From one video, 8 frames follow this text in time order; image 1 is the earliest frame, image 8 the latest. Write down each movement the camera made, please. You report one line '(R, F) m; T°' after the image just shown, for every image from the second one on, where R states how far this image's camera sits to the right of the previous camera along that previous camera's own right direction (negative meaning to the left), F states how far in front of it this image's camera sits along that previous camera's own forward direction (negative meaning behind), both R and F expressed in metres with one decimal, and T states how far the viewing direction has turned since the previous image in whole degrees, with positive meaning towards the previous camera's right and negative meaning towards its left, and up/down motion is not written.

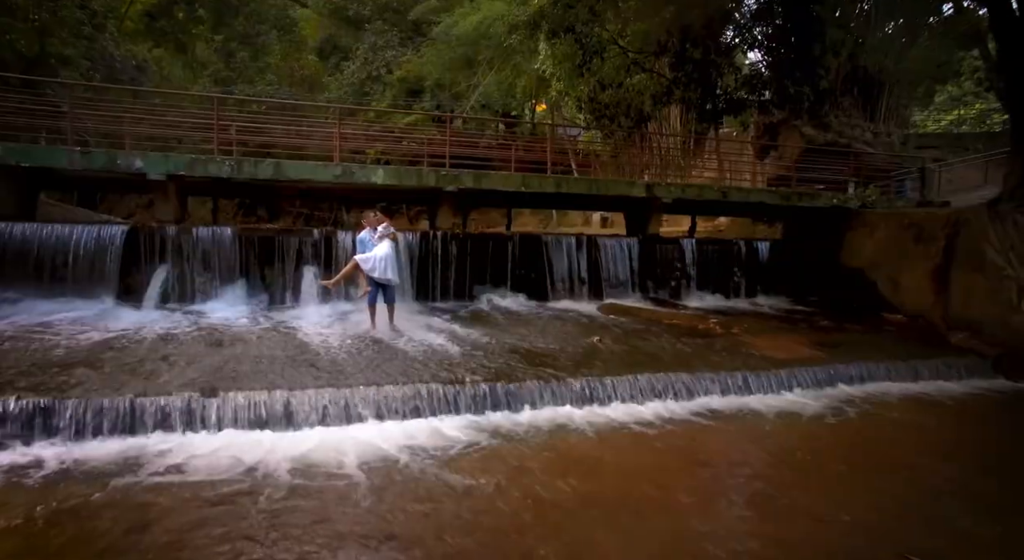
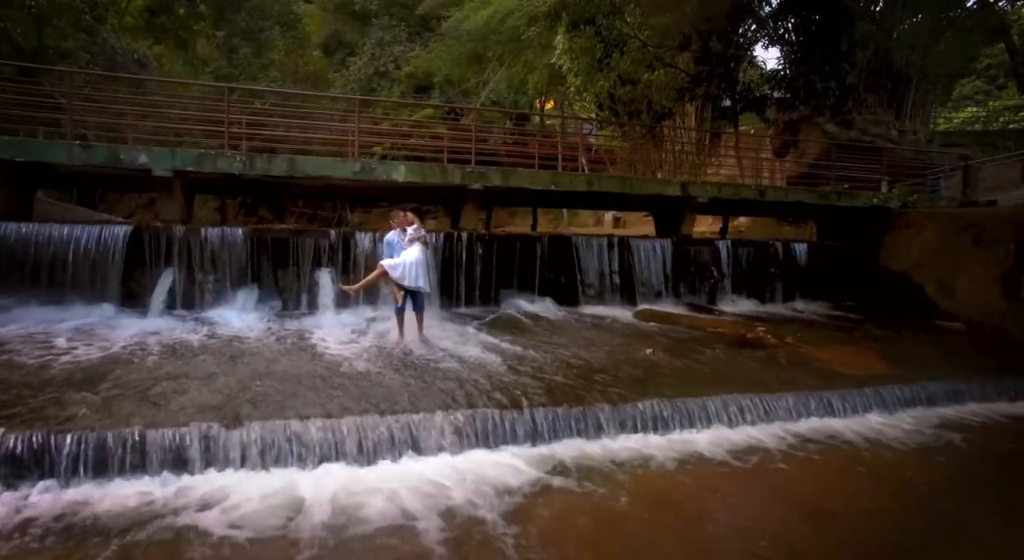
(-0.5, +0.6) m; 0°
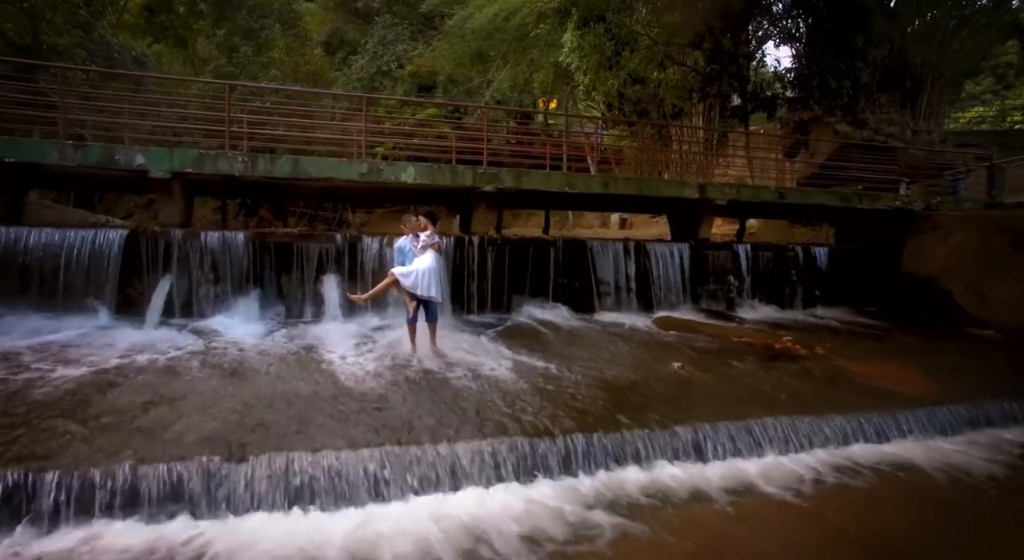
(-0.2, +0.4) m; 0°
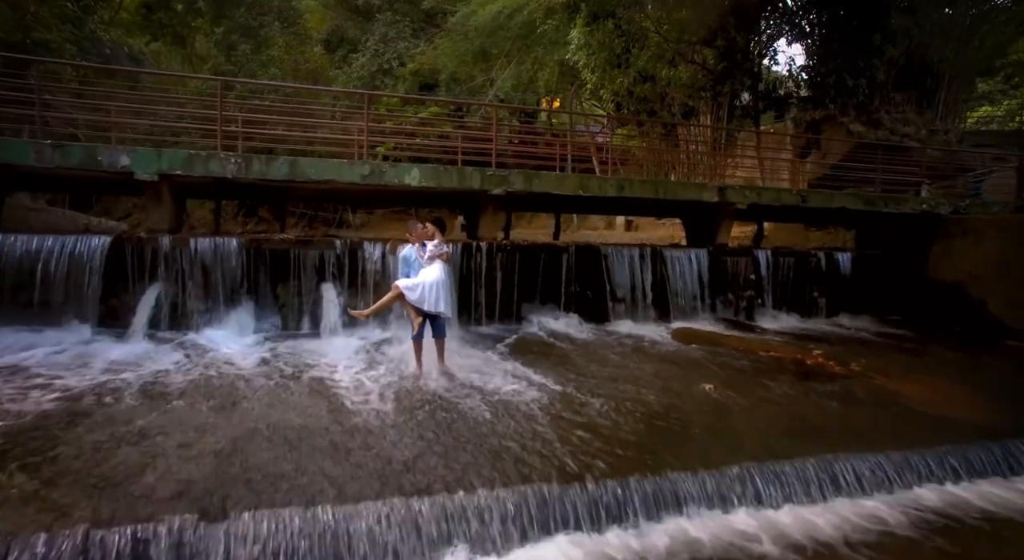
(-0.1, +0.5) m; 0°
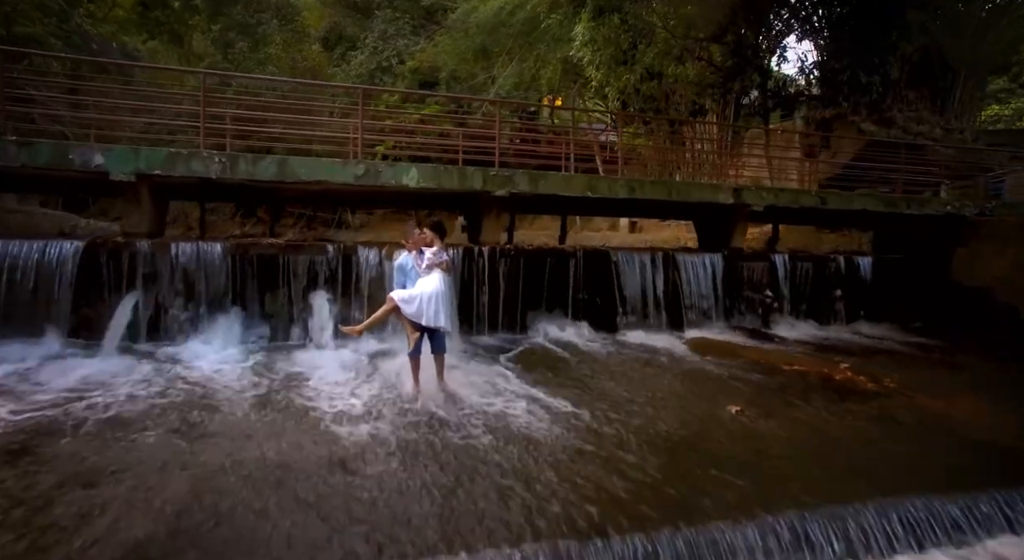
(-0.1, +0.5) m; 0°
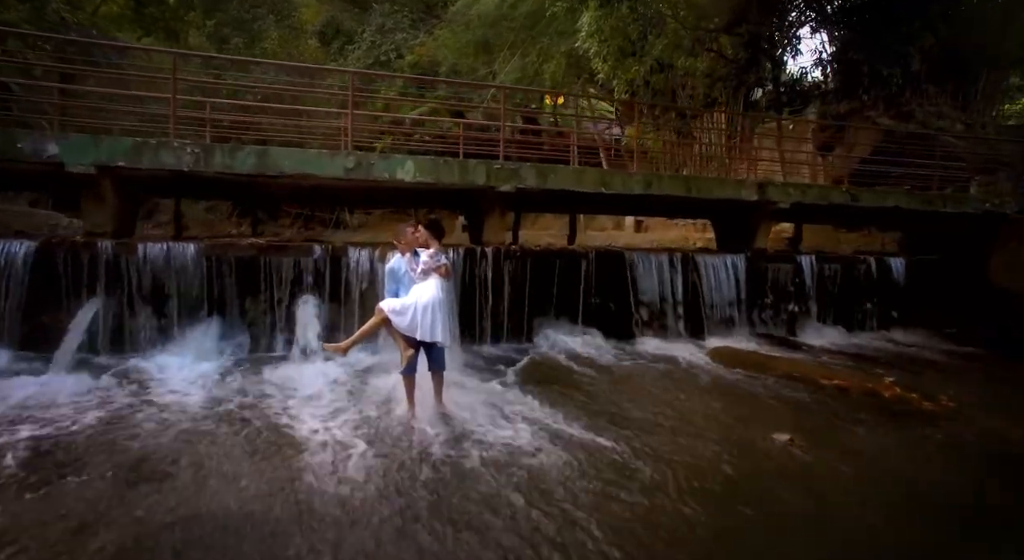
(-0.1, +0.7) m; 0°
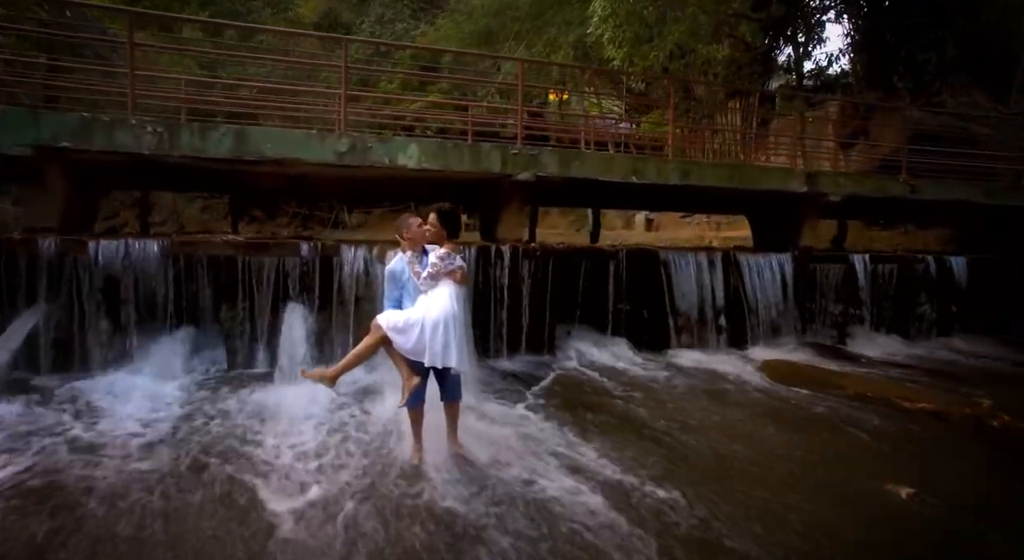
(-0.2, +1.0) m; 0°
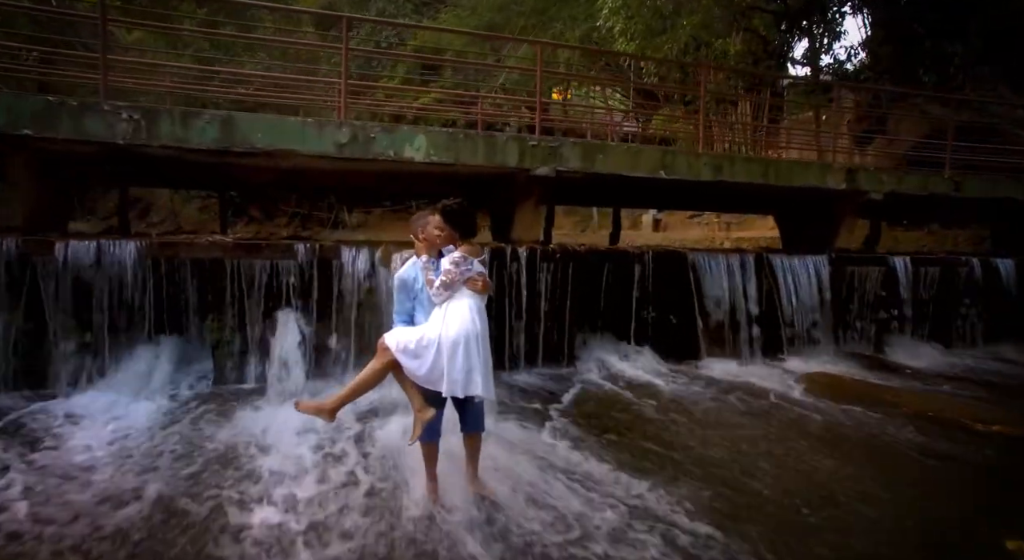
(-0.2, +0.6) m; 0°
